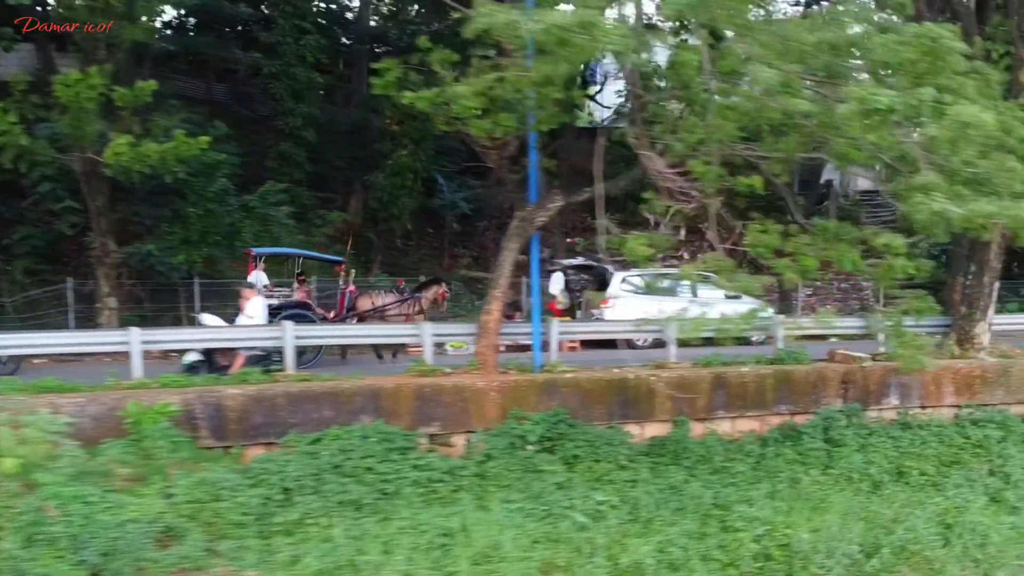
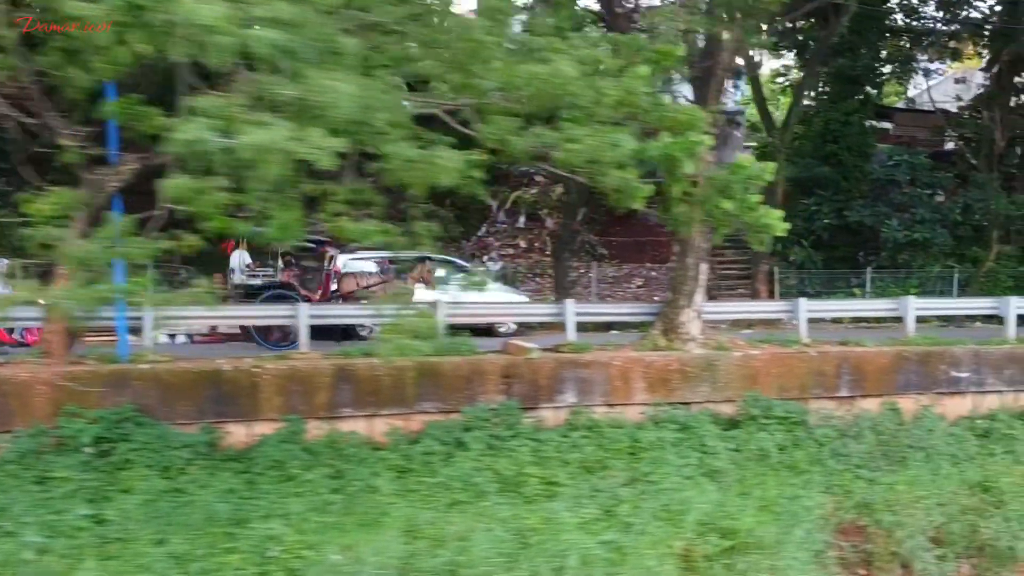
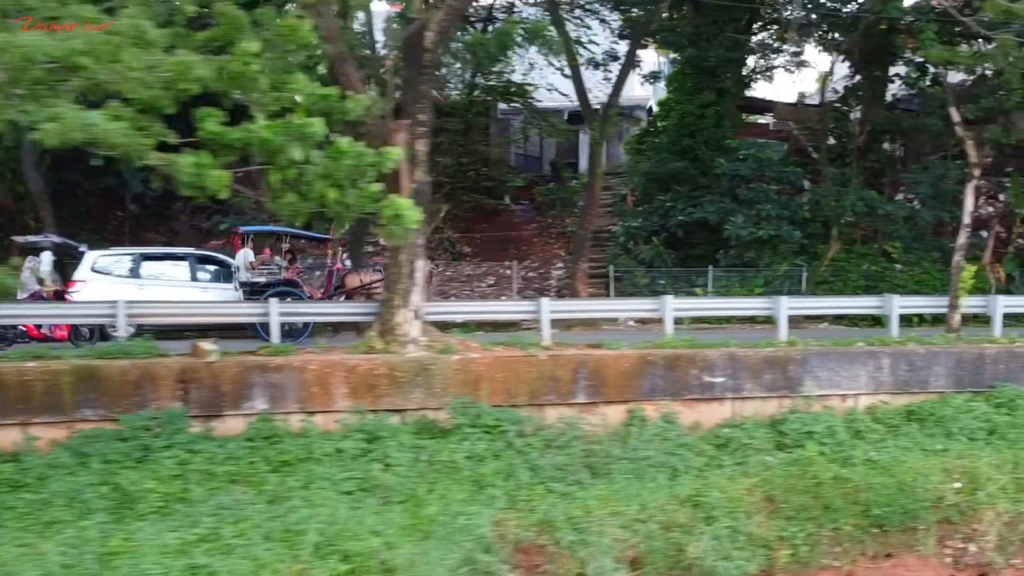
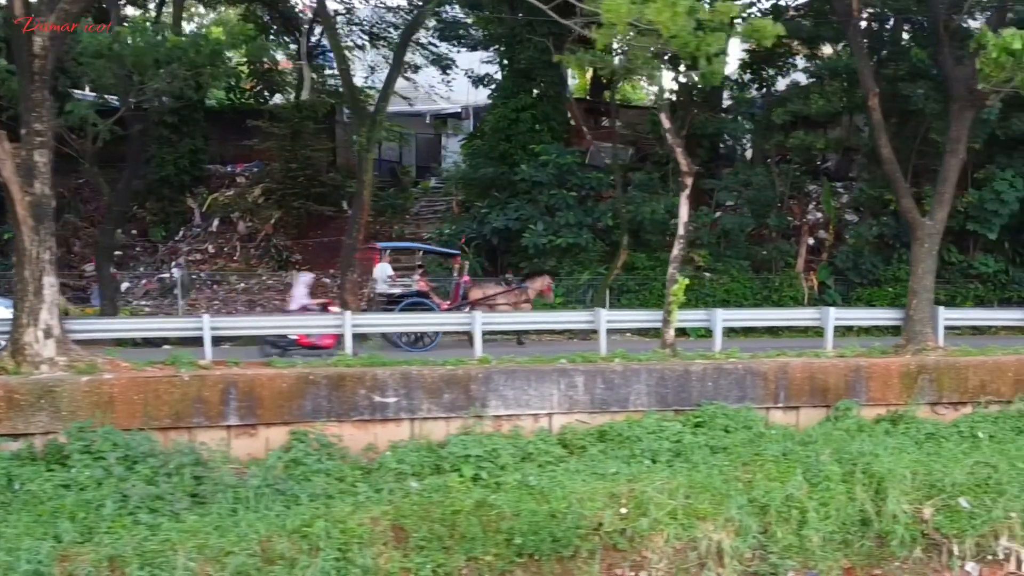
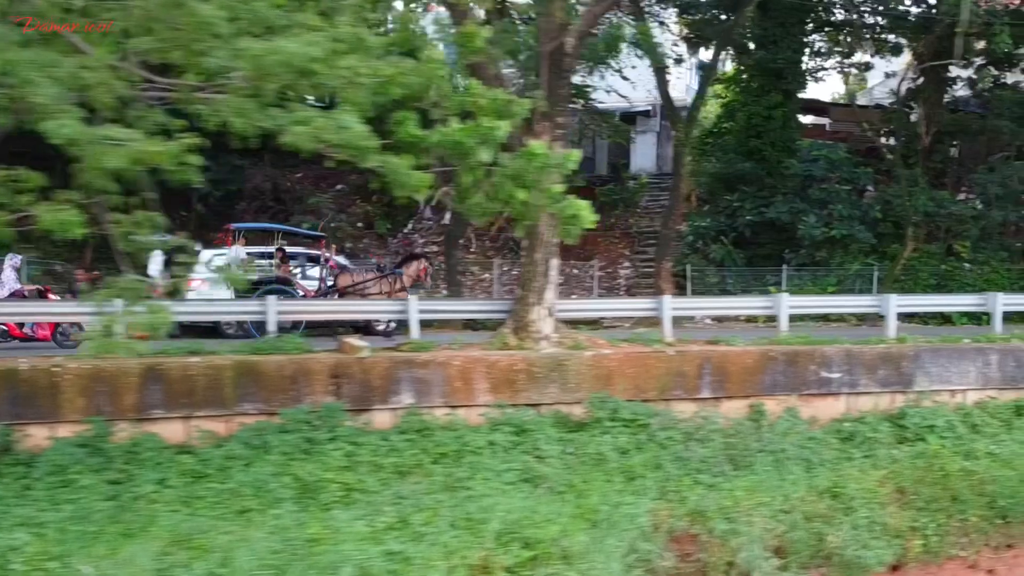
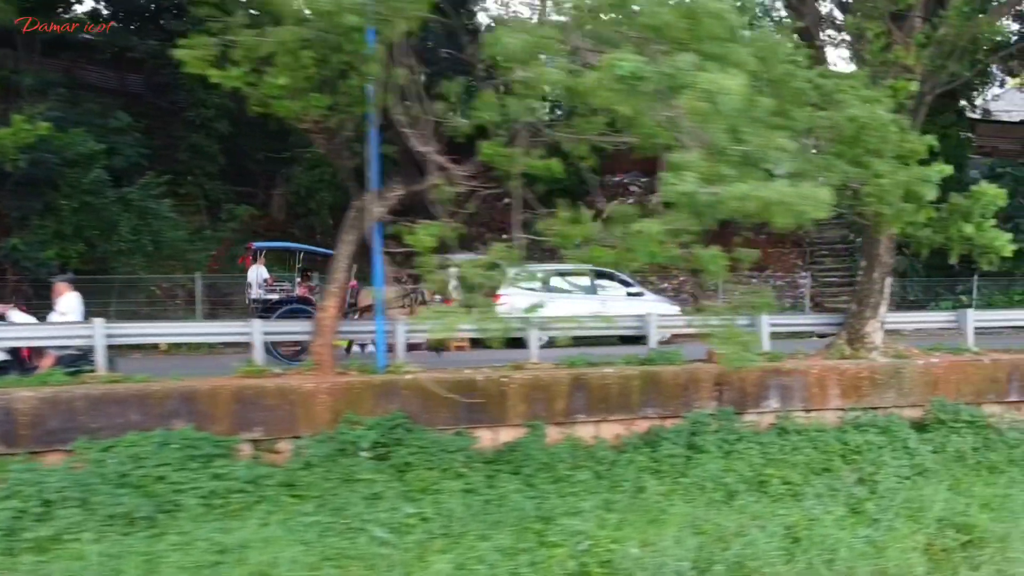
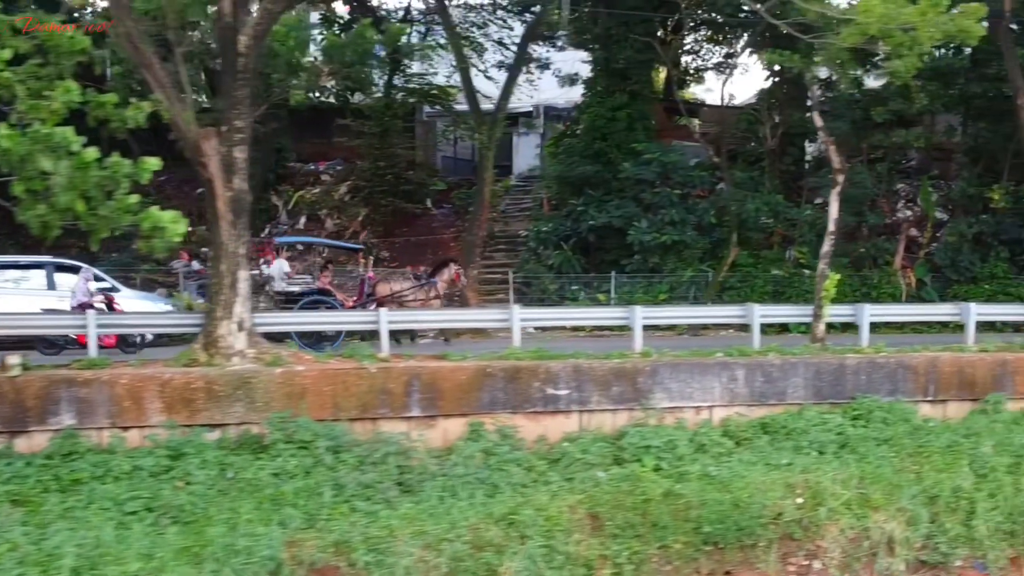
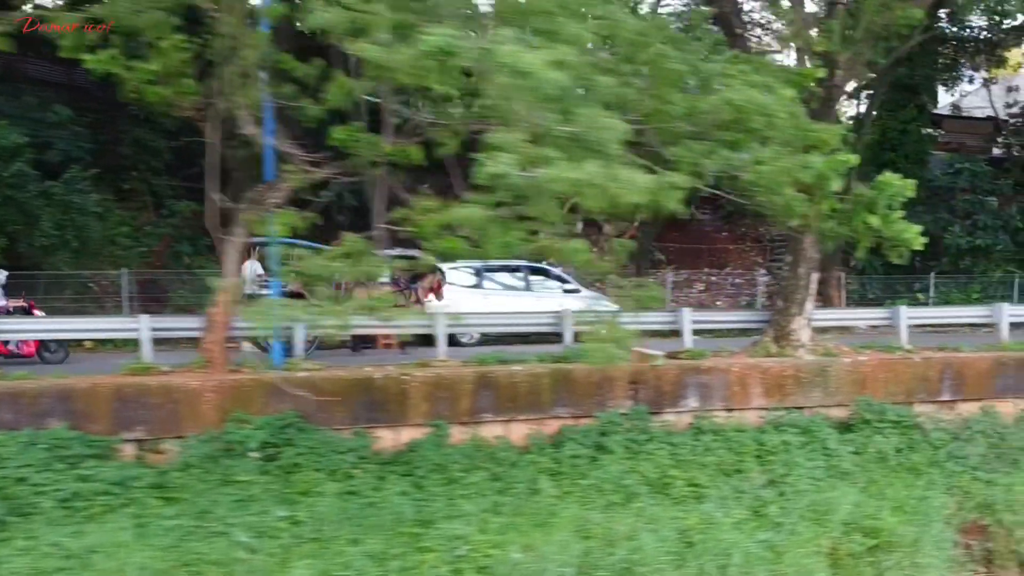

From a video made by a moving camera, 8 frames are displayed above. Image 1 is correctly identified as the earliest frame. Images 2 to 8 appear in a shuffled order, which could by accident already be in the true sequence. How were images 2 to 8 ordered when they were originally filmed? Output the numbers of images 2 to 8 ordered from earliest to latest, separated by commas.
6, 8, 2, 5, 3, 7, 4
